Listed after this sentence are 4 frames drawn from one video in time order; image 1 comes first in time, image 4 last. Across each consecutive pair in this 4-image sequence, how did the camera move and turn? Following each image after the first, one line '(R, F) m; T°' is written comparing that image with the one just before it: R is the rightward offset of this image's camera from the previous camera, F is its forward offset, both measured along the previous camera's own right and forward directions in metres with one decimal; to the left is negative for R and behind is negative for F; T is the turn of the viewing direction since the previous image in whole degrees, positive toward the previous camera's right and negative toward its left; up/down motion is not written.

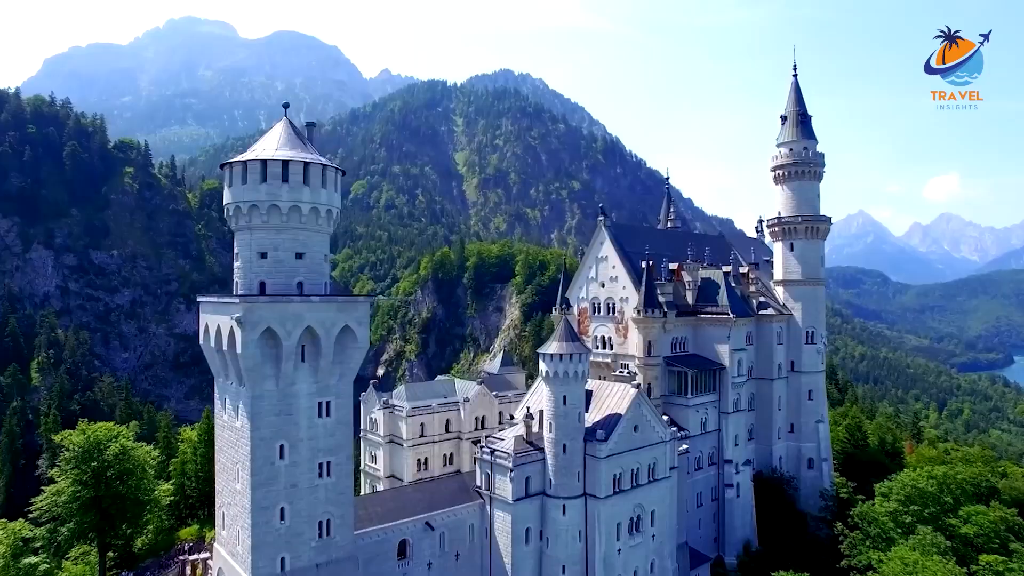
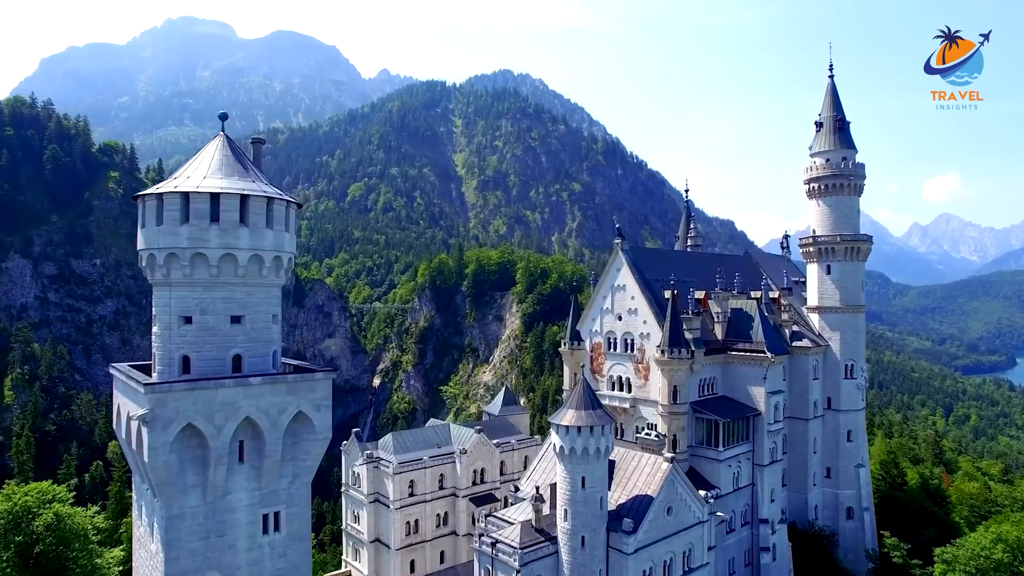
(-0.2, +4.2) m; 0°
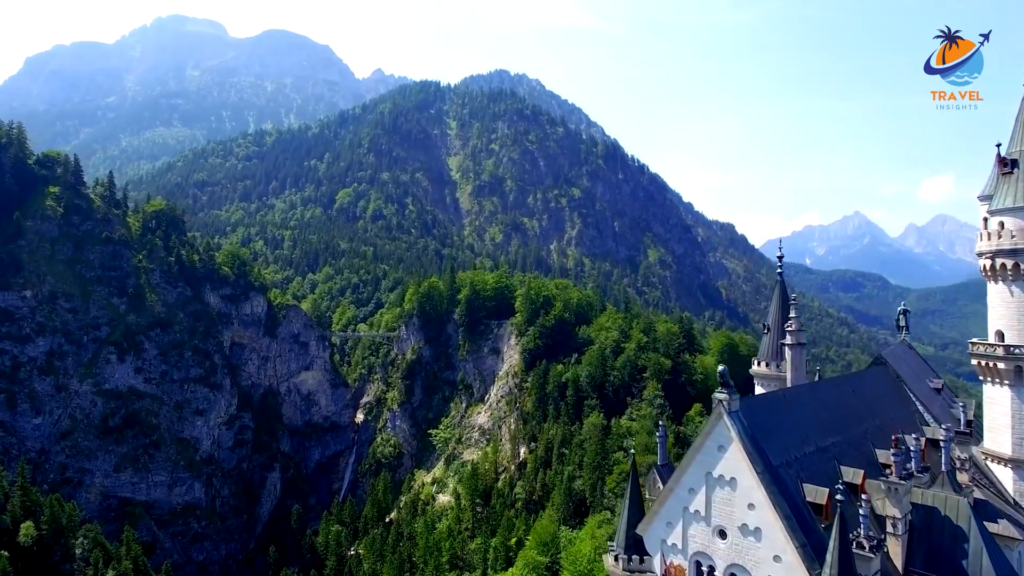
(-0.4, +12.9) m; 0°
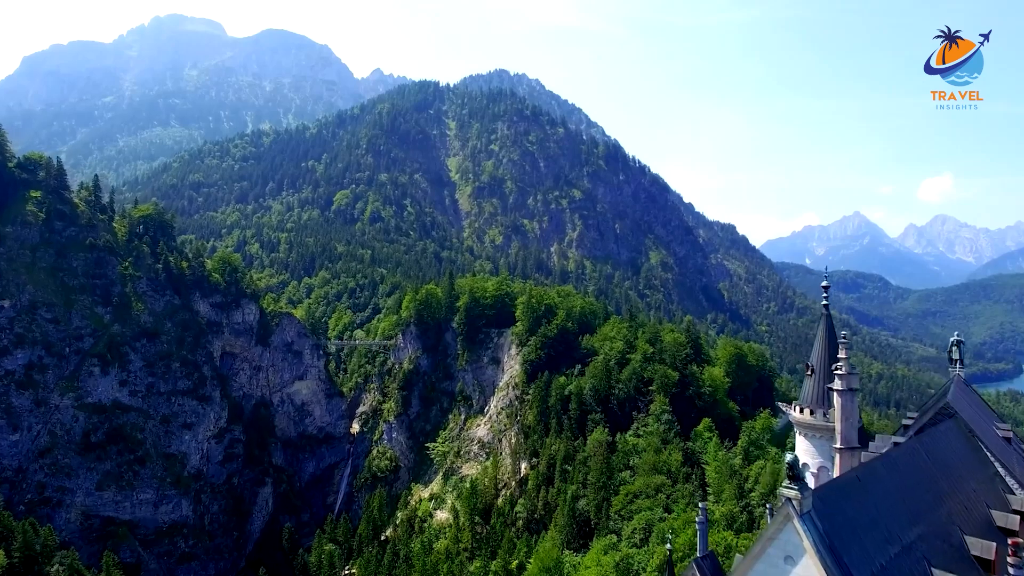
(-0.2, +3.5) m; 0°
